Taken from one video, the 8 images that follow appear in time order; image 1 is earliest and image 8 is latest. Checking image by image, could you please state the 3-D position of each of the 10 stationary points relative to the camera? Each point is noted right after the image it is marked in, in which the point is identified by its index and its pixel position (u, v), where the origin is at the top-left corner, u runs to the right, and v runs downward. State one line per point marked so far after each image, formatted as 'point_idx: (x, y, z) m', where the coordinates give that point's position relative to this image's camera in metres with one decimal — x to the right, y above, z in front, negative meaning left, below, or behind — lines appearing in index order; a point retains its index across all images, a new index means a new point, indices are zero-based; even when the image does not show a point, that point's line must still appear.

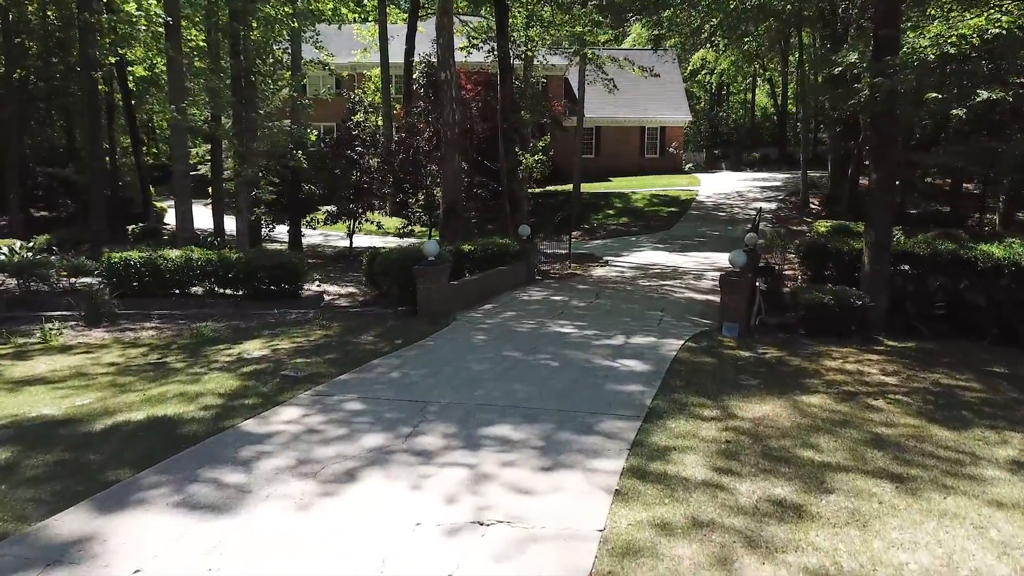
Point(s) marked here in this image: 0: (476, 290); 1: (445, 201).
0: (-0.5, 0.0, +10.3) m
1: (-1.3, +1.7, +14.7) m
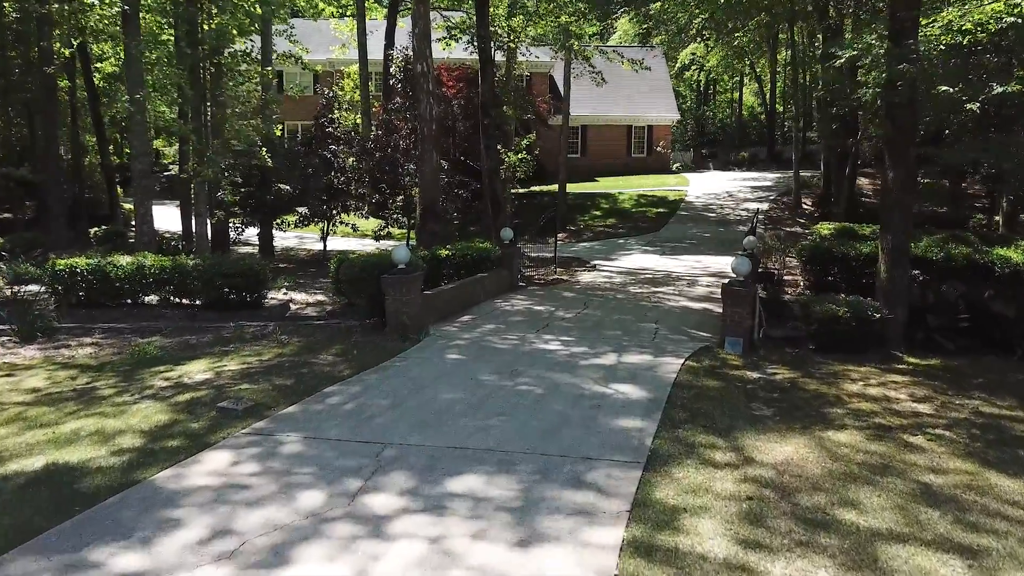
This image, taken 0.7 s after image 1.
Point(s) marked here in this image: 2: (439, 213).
0: (-0.8, -0.2, +9.4) m
1: (-1.6, +1.6, +13.7) m
2: (-1.3, +1.4, +13.9) m
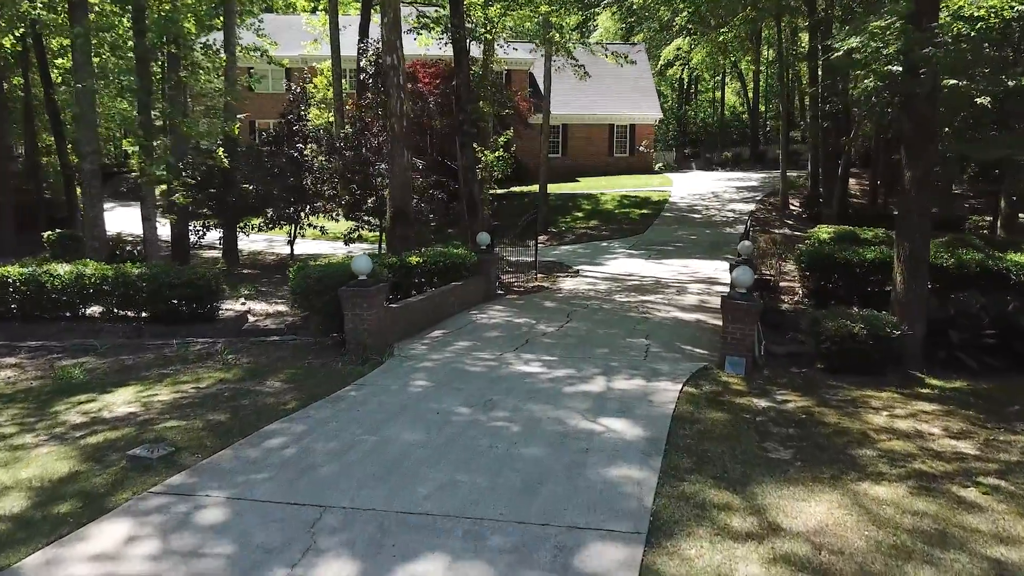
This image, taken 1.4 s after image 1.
0: (-1.0, -0.3, +8.5) m
1: (-2.0, +1.4, +12.8) m
2: (-1.7, +1.2, +13.0) m
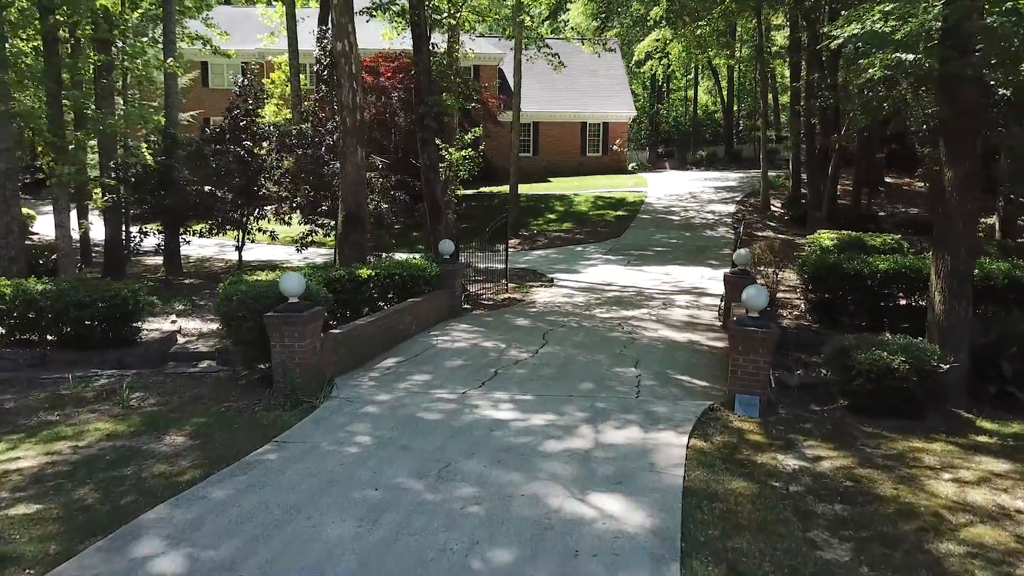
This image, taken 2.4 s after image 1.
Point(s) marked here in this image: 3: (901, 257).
0: (-1.4, -0.5, +7.2) m
1: (-2.5, +1.2, +11.5) m
2: (-2.2, +1.0, +11.6) m
3: (+4.6, +0.4, +9.0) m
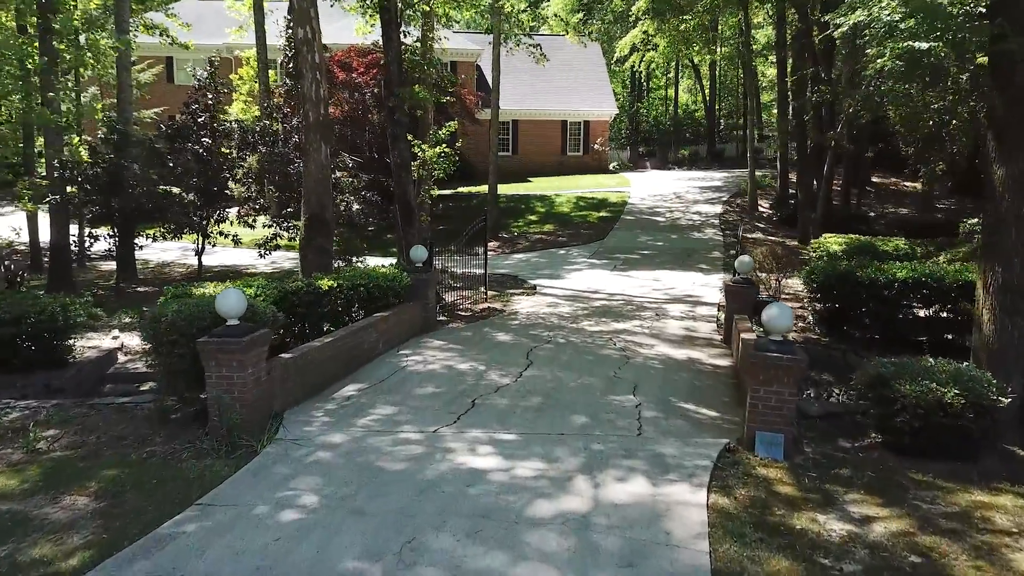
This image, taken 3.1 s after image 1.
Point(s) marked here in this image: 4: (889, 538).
0: (-1.5, -0.6, +6.3) m
1: (-2.8, +1.1, +10.5) m
2: (-2.5, +0.9, +10.7) m
3: (+4.3, +0.3, +8.2) m
4: (+1.8, -1.2, +3.6) m
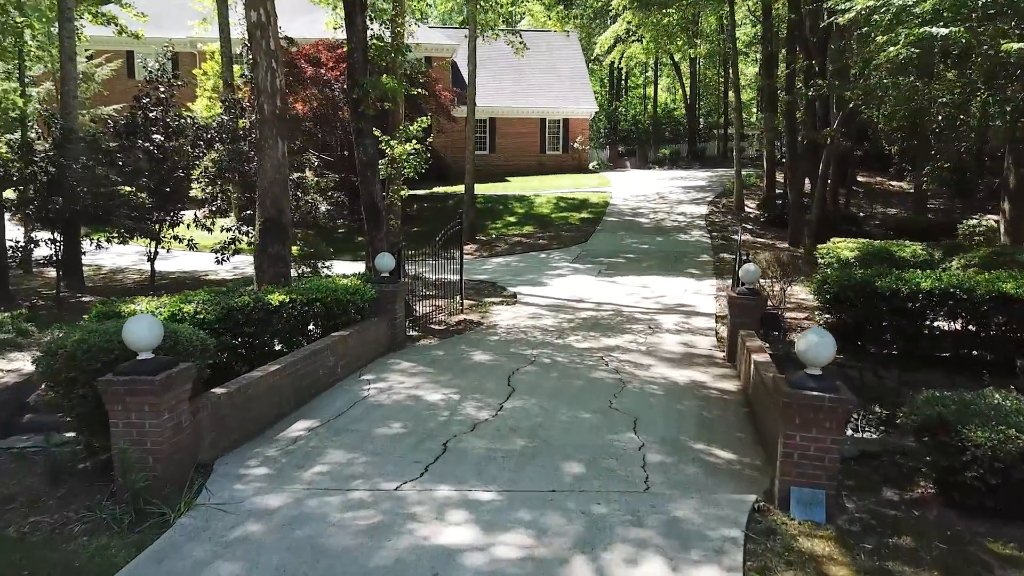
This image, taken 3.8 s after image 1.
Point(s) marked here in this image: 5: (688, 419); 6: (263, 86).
0: (-1.7, -0.8, +5.3) m
1: (-3.0, +0.9, +9.5) m
2: (-2.8, +0.7, +9.6) m
3: (+4.1, +0.2, +7.4) m
4: (+1.7, -1.3, +2.8) m
5: (+1.3, -0.9, +5.6) m
6: (-3.0, +2.5, +9.3) m
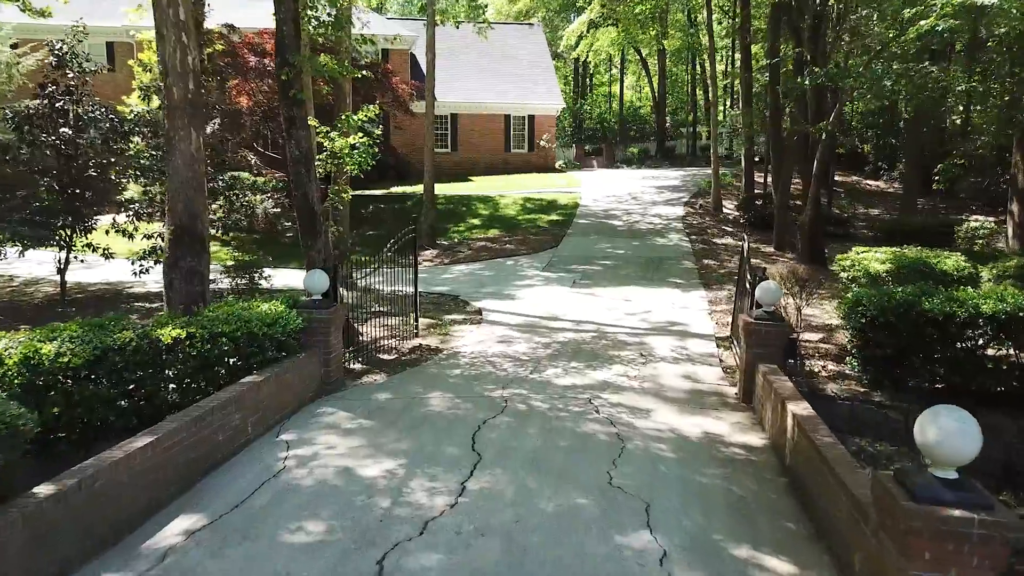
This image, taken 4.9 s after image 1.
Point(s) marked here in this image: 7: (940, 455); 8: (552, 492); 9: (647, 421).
0: (-1.8, -1.0, +3.7) m
1: (-3.4, +0.7, +7.8) m
2: (-3.2, +0.5, +8.0) m
3: (+3.9, 0.0, +6.1) m
4: (+1.7, -1.5, +1.3) m
5: (+1.1, -1.1, +4.2) m
6: (-3.4, +2.2, +7.6) m
7: (+1.4, -0.6, +2.6) m
8: (+0.2, -1.1, +4.1) m
9: (+0.9, -0.9, +5.5) m
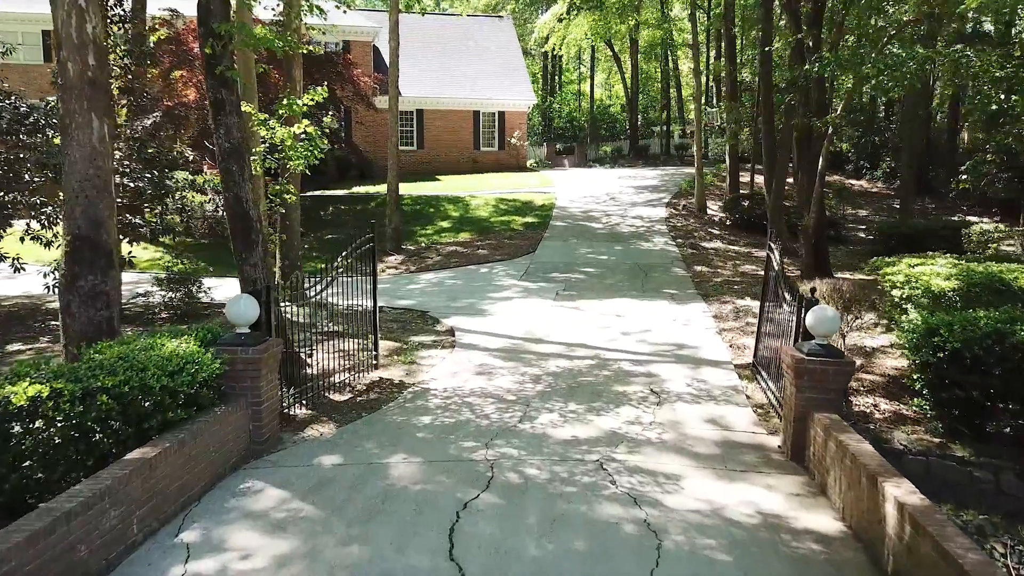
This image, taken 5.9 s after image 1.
0: (-1.8, -1.2, +2.2) m
1: (-3.6, +0.5, +6.3) m
2: (-3.3, +0.3, +6.5) m
3: (+3.8, -0.2, +4.9) m
4: (+1.8, -1.7, 0.0) m
5: (+1.1, -1.3, +2.8) m
6: (-3.5, +2.0, +6.1) m
7: (+1.5, -0.7, +1.3) m
8: (+0.2, -1.3, +2.7) m
9: (+0.9, -1.1, +4.1) m
